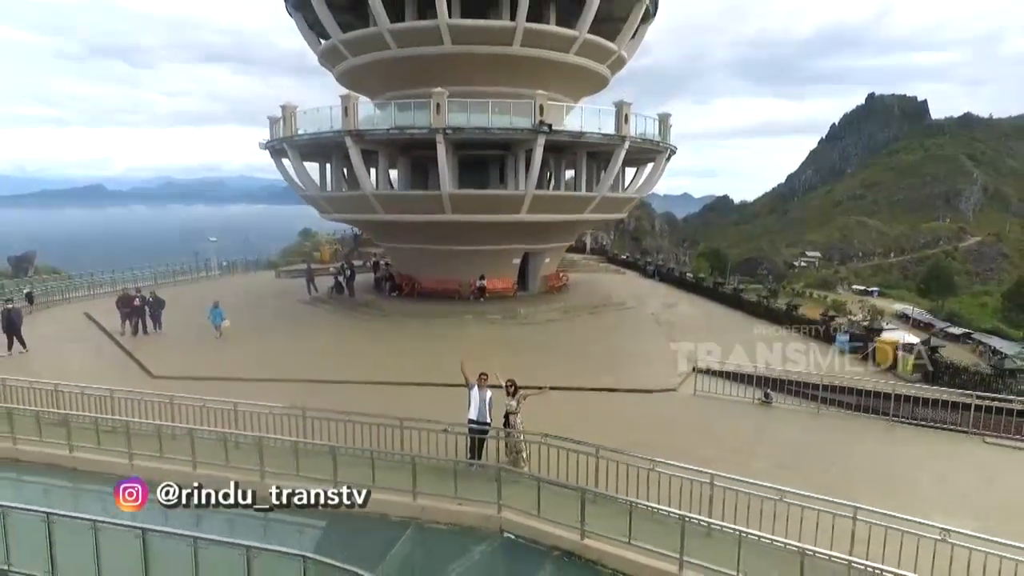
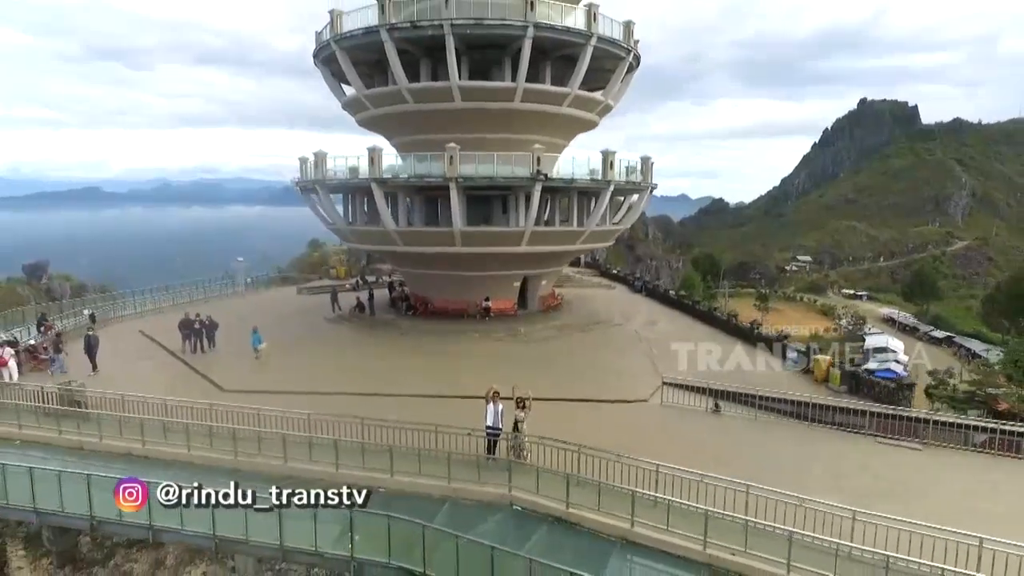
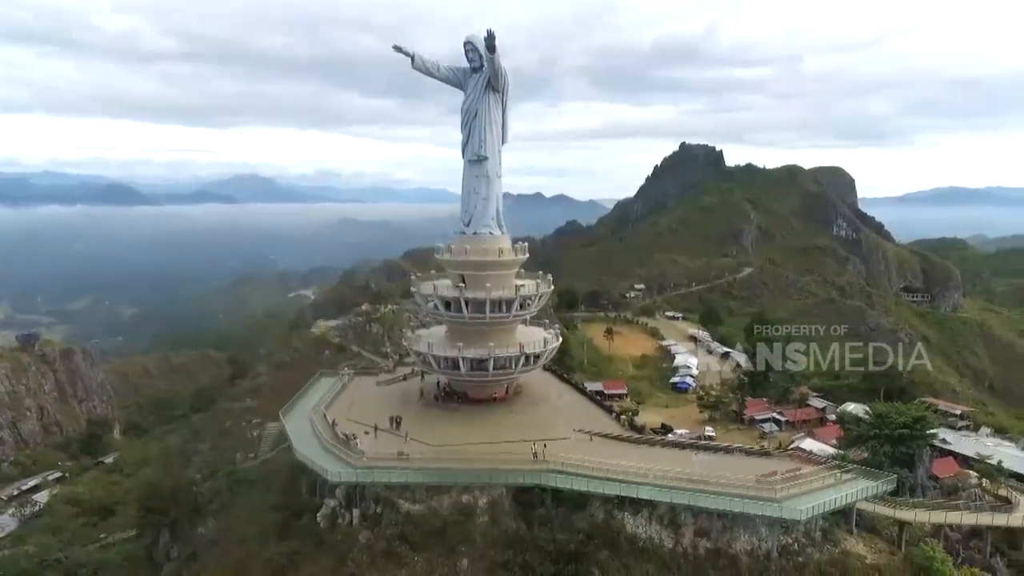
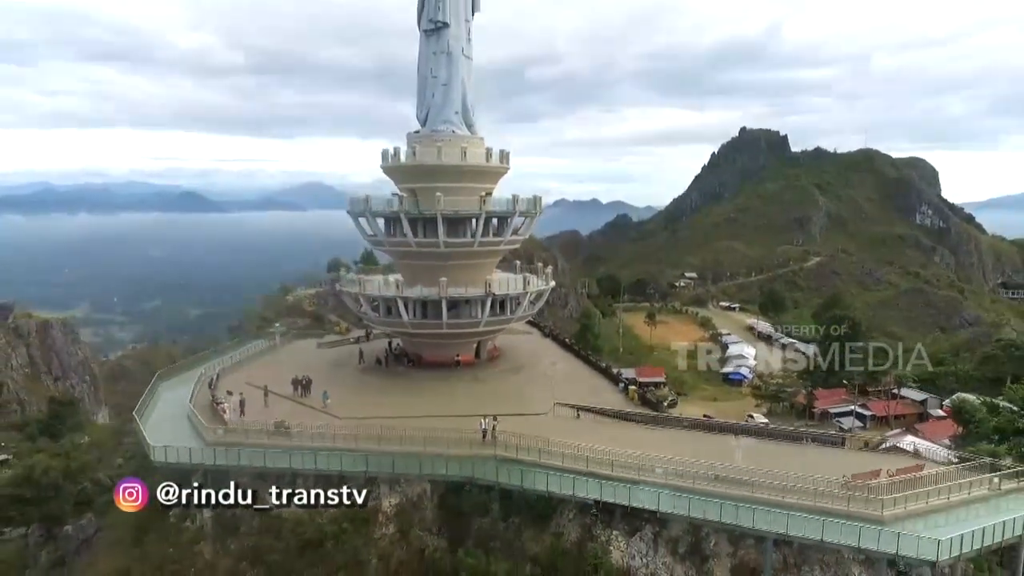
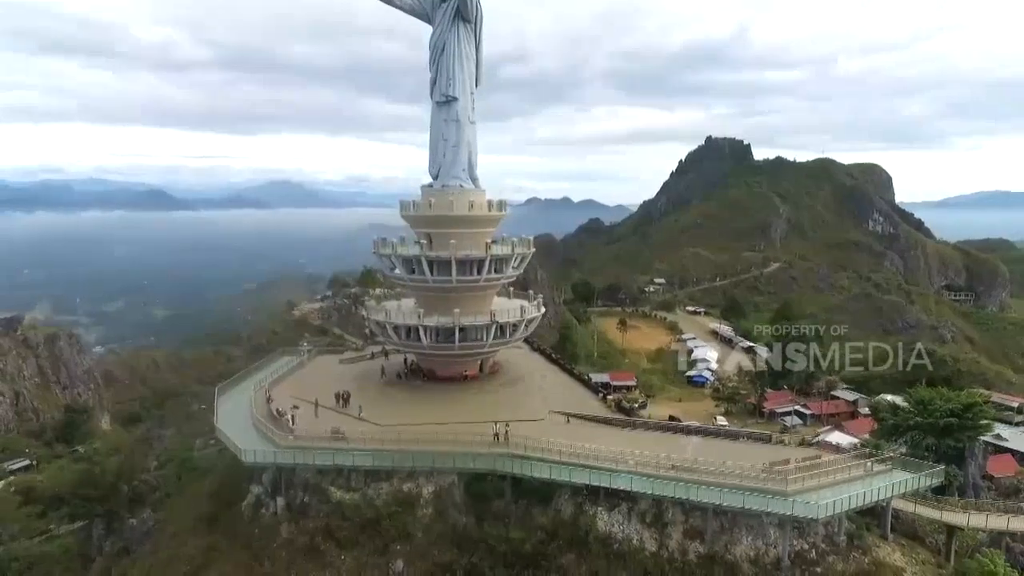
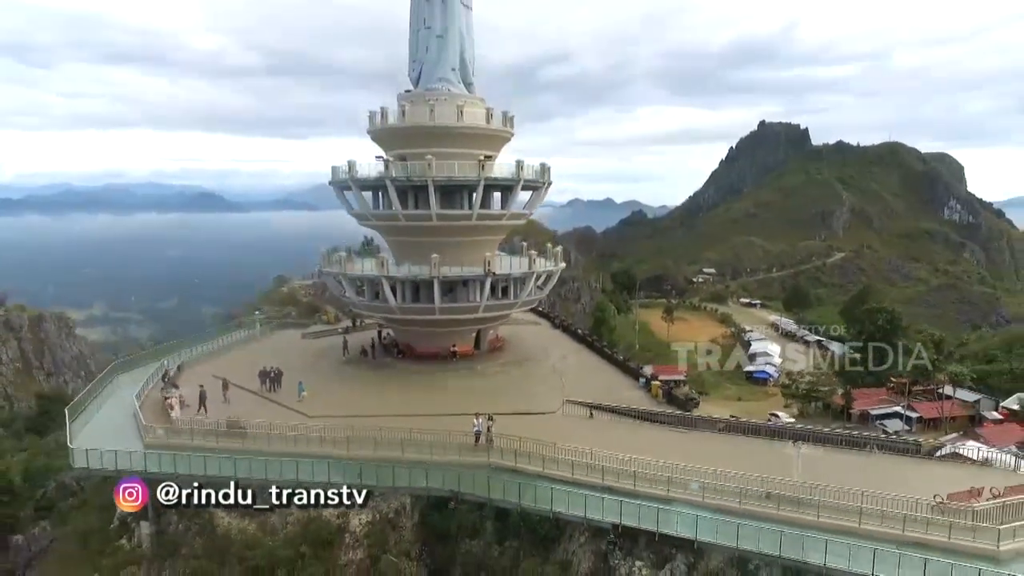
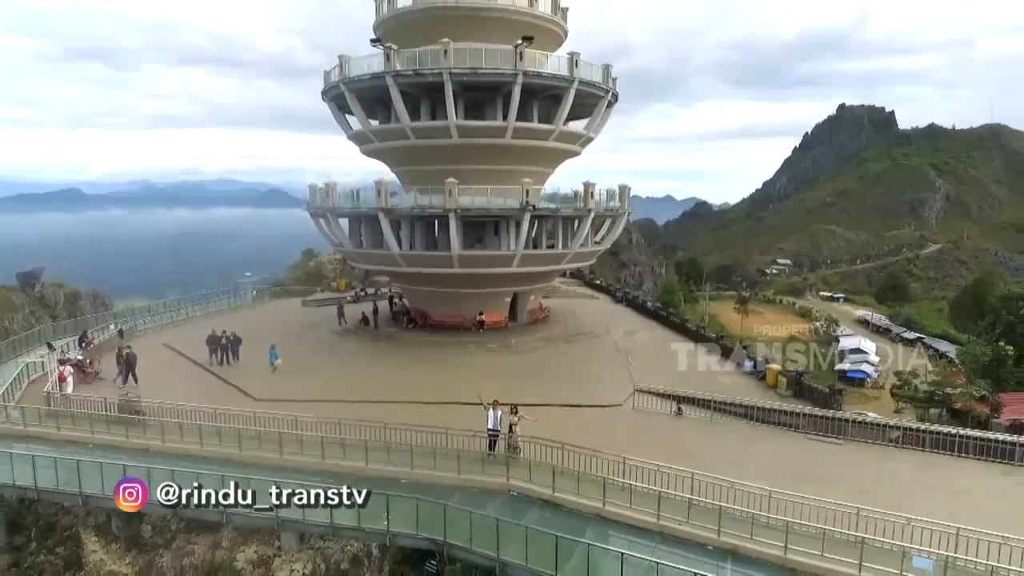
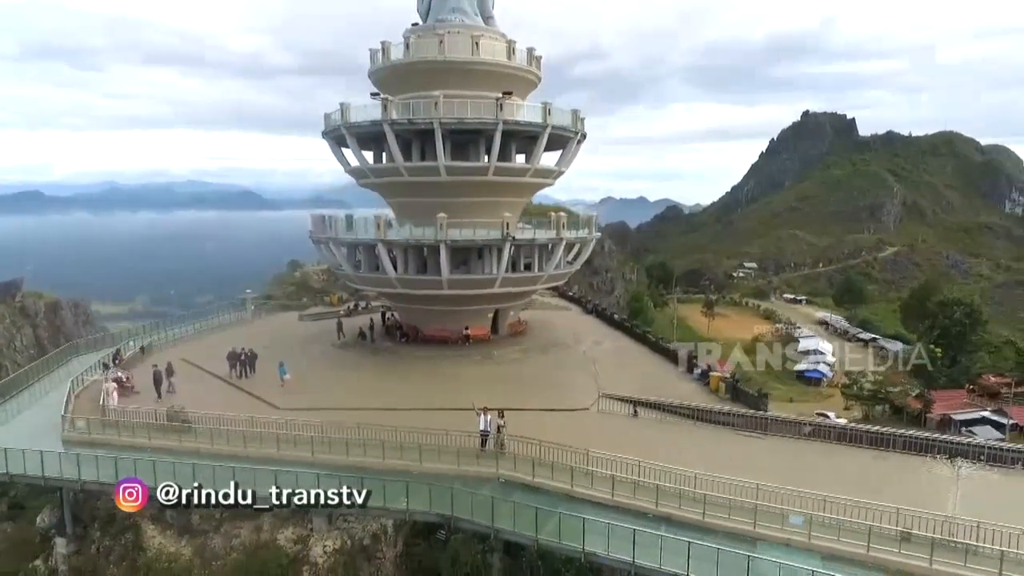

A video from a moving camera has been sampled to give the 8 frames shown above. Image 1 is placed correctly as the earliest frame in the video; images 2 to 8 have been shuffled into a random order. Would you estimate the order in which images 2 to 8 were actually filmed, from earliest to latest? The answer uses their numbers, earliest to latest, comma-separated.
2, 7, 8, 6, 4, 5, 3
